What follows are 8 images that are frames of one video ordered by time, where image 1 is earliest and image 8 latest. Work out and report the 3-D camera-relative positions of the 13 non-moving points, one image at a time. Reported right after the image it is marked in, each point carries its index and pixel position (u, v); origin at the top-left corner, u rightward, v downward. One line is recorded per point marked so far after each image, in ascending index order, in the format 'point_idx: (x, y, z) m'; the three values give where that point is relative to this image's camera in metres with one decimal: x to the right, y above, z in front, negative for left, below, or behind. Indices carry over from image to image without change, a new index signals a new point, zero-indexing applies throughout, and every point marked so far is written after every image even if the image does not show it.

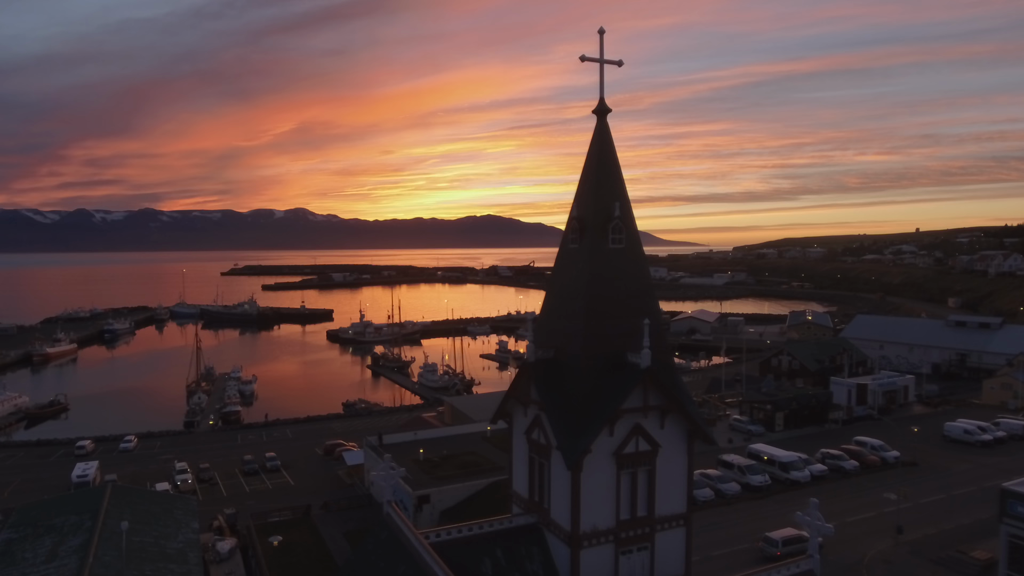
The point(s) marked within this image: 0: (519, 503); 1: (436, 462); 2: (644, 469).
0: (+0.1, -2.0, +6.3) m
1: (-2.1, -4.9, +18.7) m
2: (+1.1, -1.6, +5.8) m
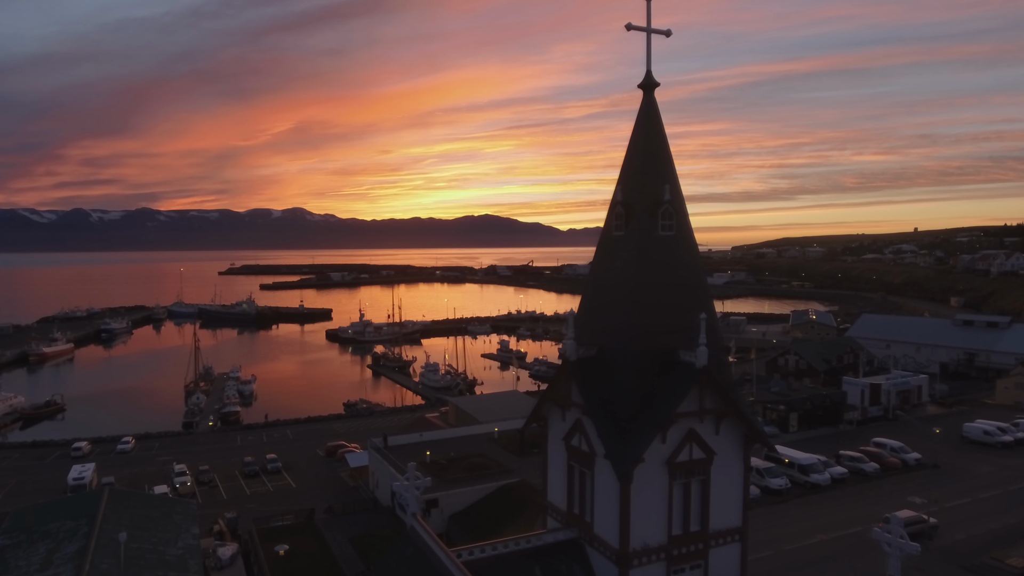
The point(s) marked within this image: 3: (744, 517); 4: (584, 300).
0: (+0.4, -2.0, +5.8) m
1: (-1.9, -4.8, +18.1) m
2: (+1.5, -1.5, +5.2) m
3: (+1.9, -1.9, +5.5) m
4: (+0.7, -0.1, +5.7) m
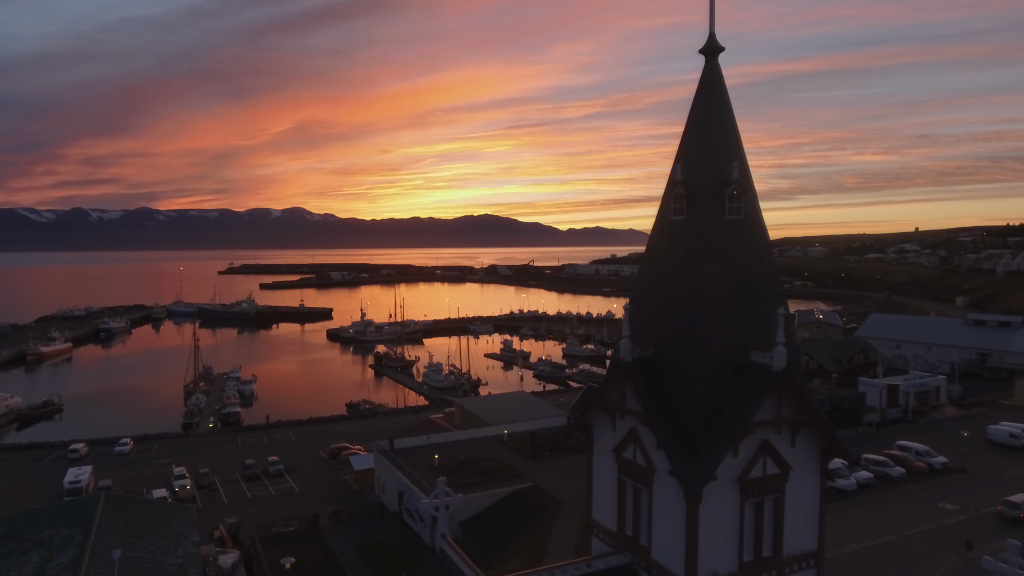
0: (+0.7, -1.9, +5.1) m
1: (-1.6, -4.7, +17.5) m
2: (+1.8, -1.4, +4.6) m
3: (+2.2, -1.8, +4.8) m
4: (+1.0, -0.1, +5.1) m
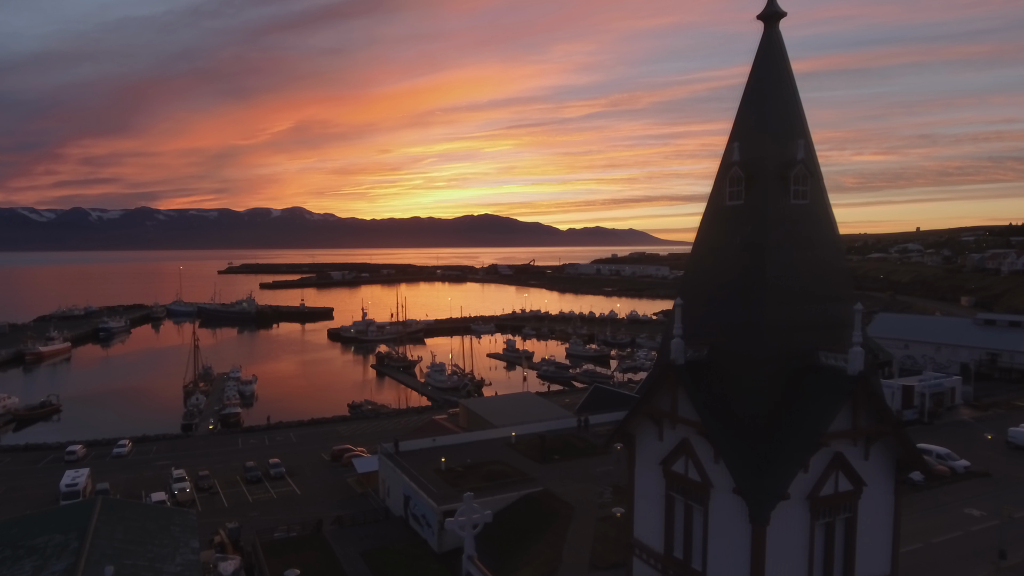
0: (+0.9, -1.9, +4.6) m
1: (-1.3, -4.7, +17.0) m
2: (+2.0, -1.4, +4.1) m
3: (+2.5, -1.8, +4.3) m
4: (+1.2, 0.0, +4.6) m
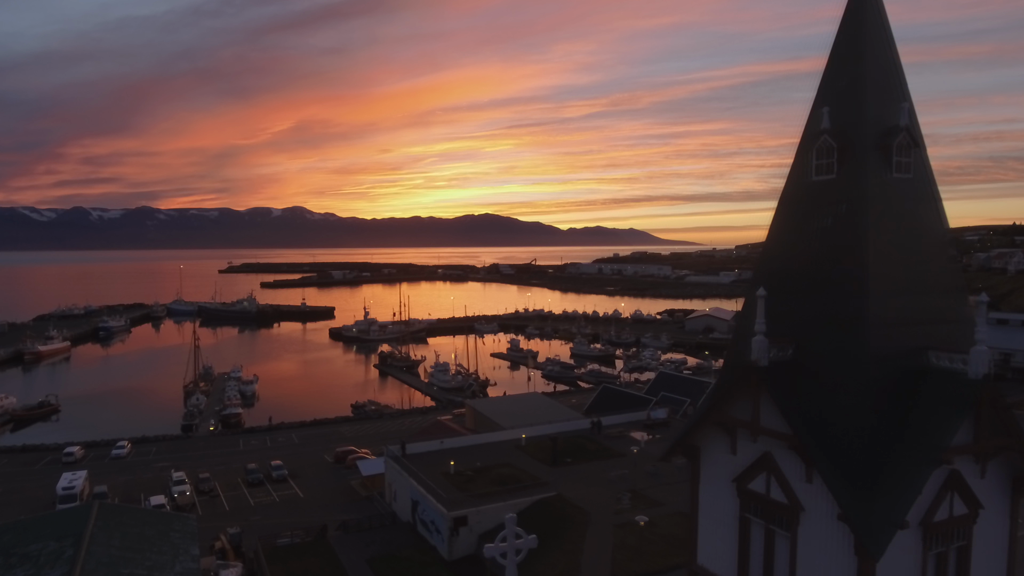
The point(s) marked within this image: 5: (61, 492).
0: (+1.2, -1.8, +4.0) m
1: (-1.0, -4.6, +16.3) m
2: (+2.3, -1.3, +3.5) m
3: (+2.7, -1.7, +3.7) m
4: (+1.5, 0.0, +4.0) m
5: (-13.3, -6.0, +19.7) m
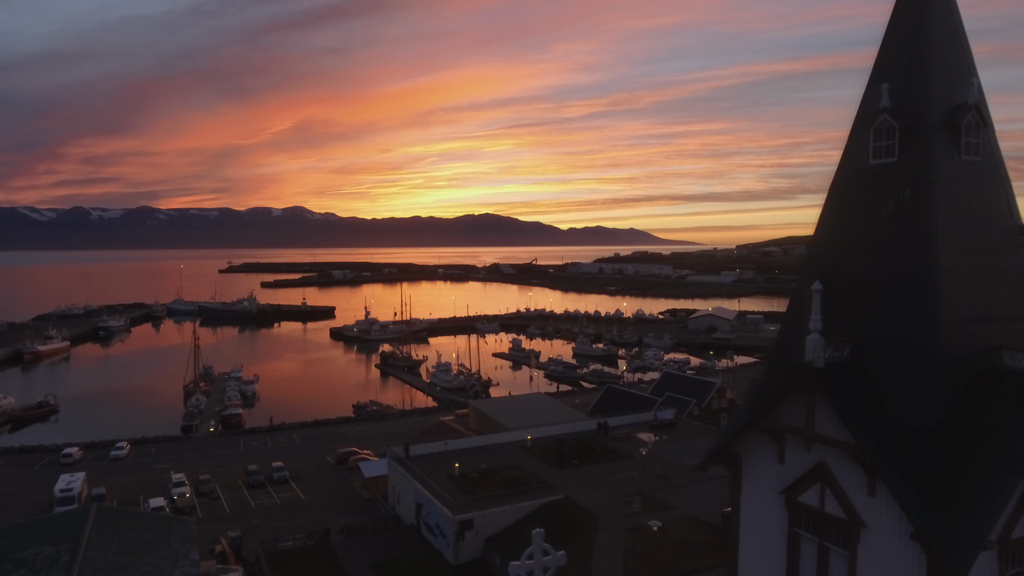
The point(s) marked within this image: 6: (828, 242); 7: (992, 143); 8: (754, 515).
0: (+1.4, -1.8, +3.7) m
1: (-0.9, -4.6, +16.0) m
2: (+2.4, -1.3, +3.1) m
3: (+2.9, -1.7, +3.4) m
4: (+1.7, +0.1, +3.6) m
5: (-13.1, -6.0, +19.3) m
6: (+1.7, +0.3, +3.7) m
7: (+2.4, +0.8, +3.4) m
8: (+1.3, -1.3, +3.8) m
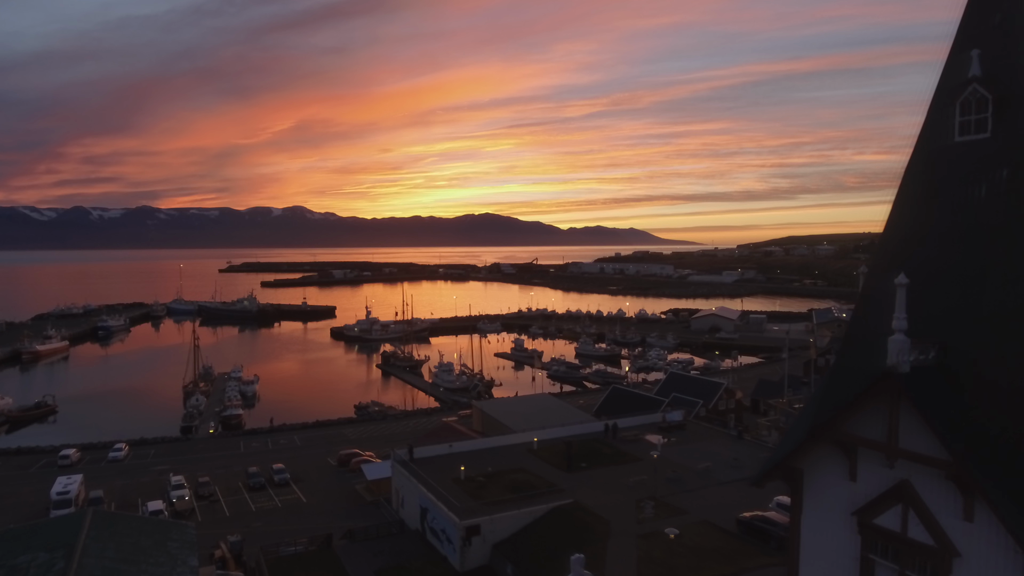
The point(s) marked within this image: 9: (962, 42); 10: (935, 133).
0: (+1.5, -1.7, +3.2) m
1: (-0.7, -4.5, +15.6) m
2: (+2.6, -1.3, +2.7) m
3: (+3.1, -1.6, +2.9) m
4: (+1.8, +0.1, +3.2) m
5: (-13.0, -5.9, +18.9) m
6: (+1.9, +0.3, +3.3) m
7: (+2.6, +0.8, +3.0) m
8: (+1.5, -1.3, +3.4) m
9: (+2.1, +1.2, +3.1) m
10: (+2.0, +0.8, +3.2) m
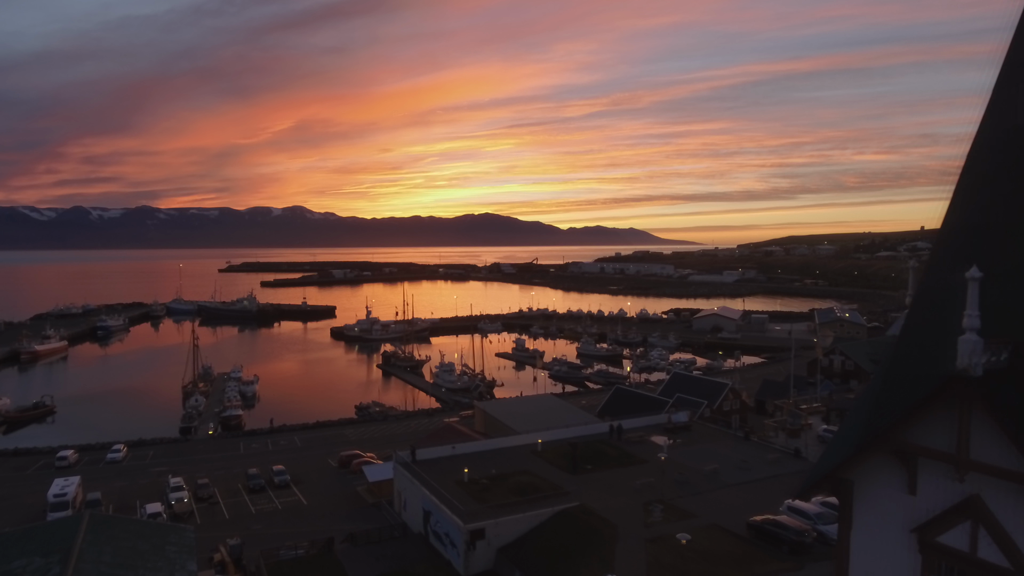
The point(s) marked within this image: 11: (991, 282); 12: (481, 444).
0: (+1.6, -1.7, +3.0) m
1: (-0.6, -4.5, +15.3) m
2: (+2.7, -1.3, +2.4) m
3: (+3.2, -1.6, +2.7) m
4: (+1.9, +0.1, +2.9) m
5: (-12.8, -5.9, +18.6) m
6: (+2.0, +0.3, +3.0) m
7: (+2.7, +0.8, +2.7) m
8: (+1.6, -1.2, +3.1) m
9: (+2.2, +1.2, +2.8) m
10: (+2.1, +0.8, +2.9) m
11: (+2.0, +0.1, +2.9) m
12: (-0.8, -4.2, +17.9) m
